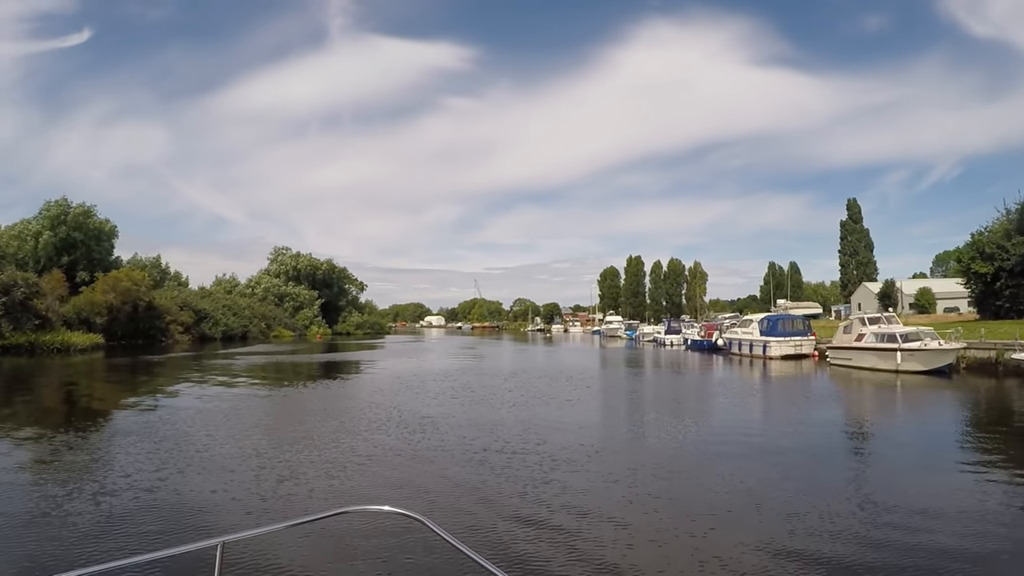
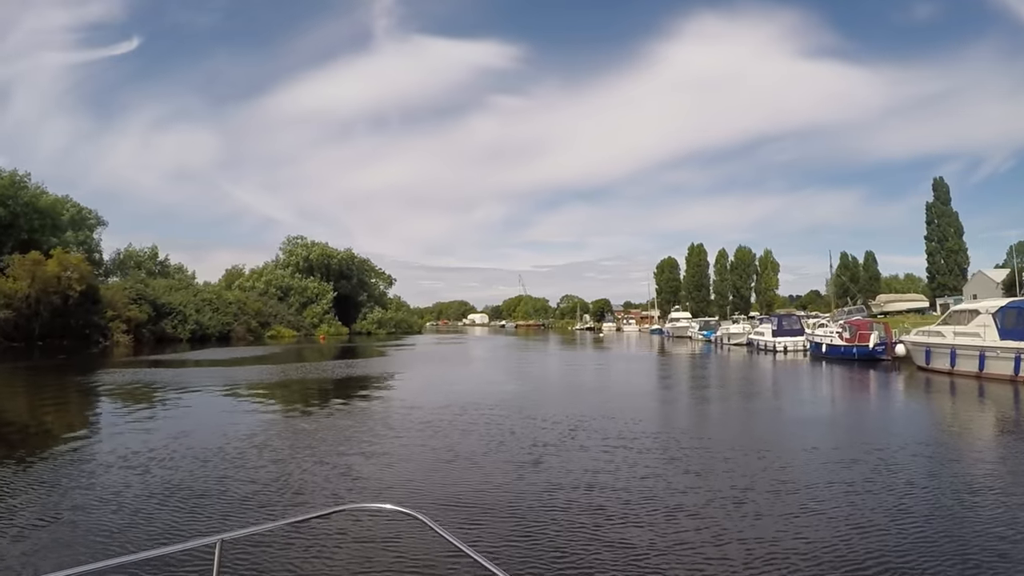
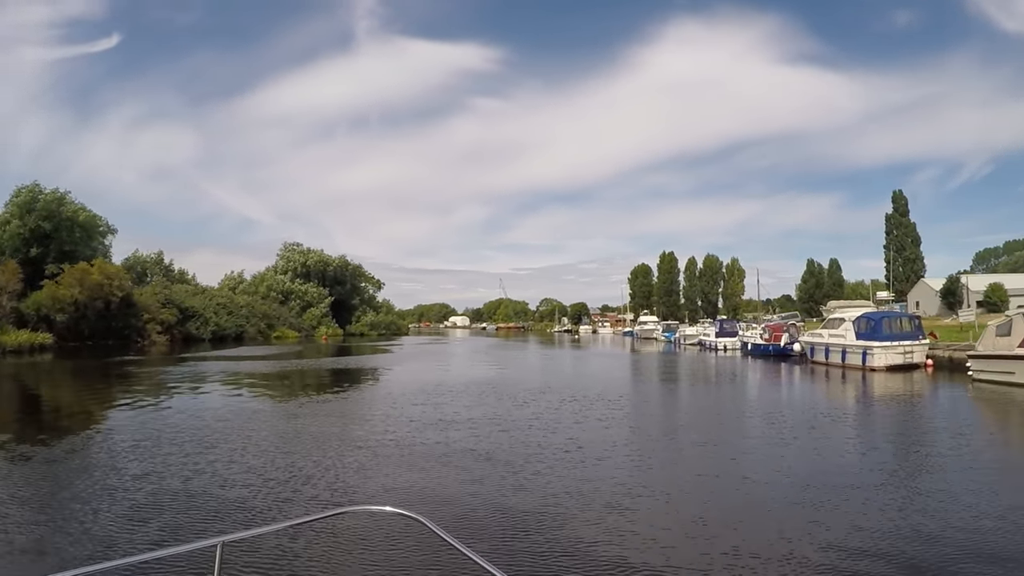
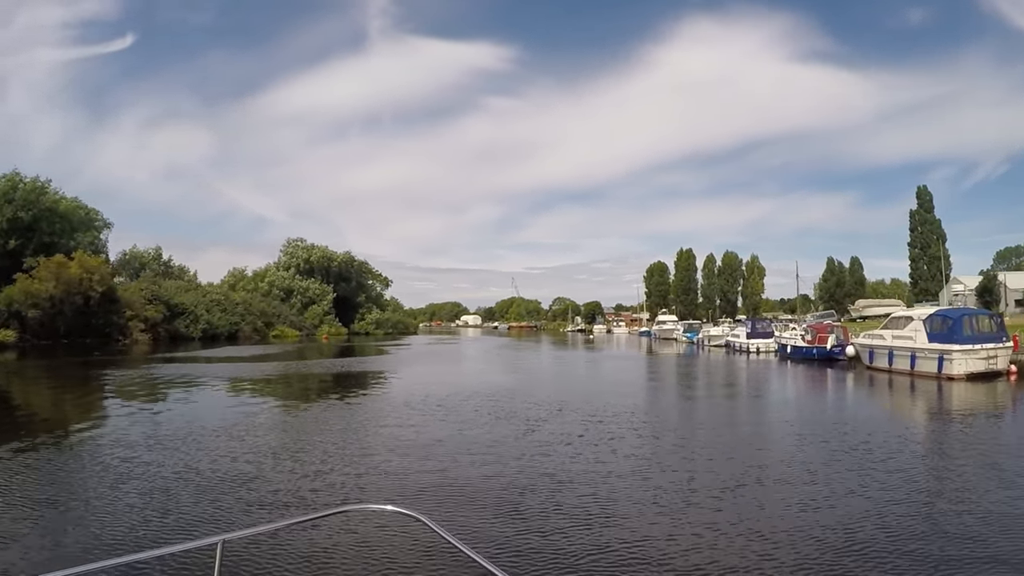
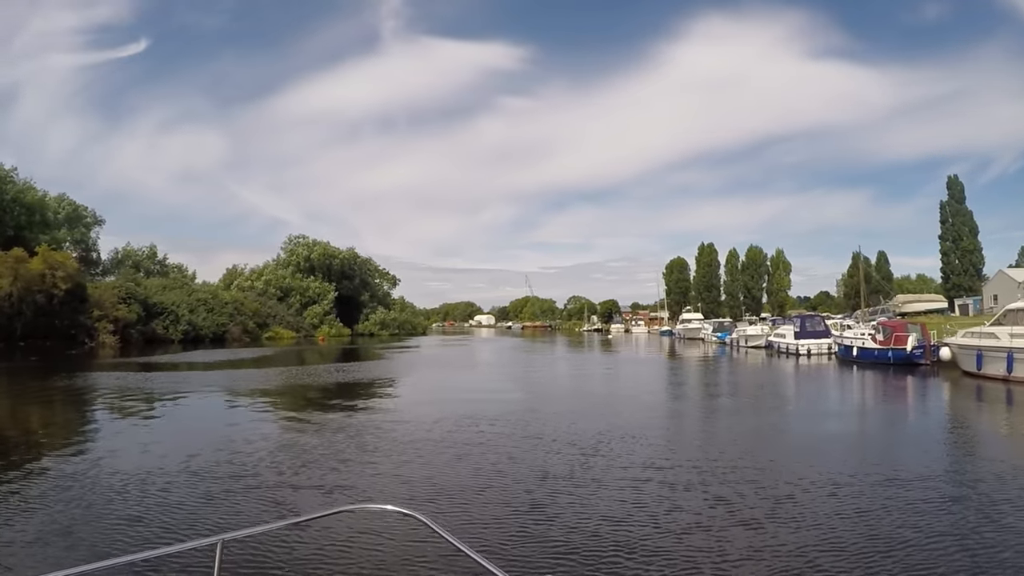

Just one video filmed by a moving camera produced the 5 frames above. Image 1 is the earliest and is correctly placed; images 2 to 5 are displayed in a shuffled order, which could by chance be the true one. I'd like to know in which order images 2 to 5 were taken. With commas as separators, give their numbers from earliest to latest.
3, 4, 2, 5
